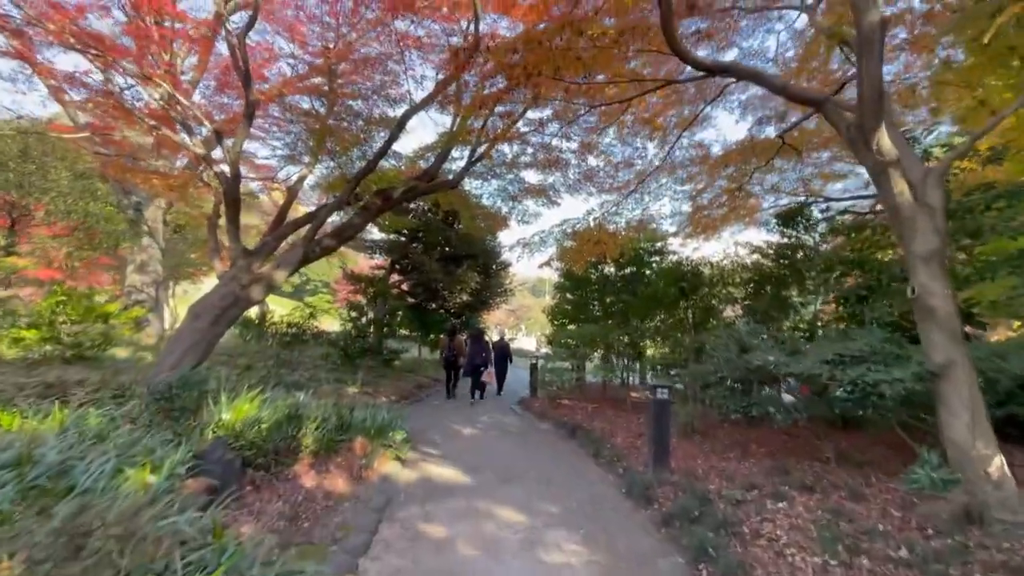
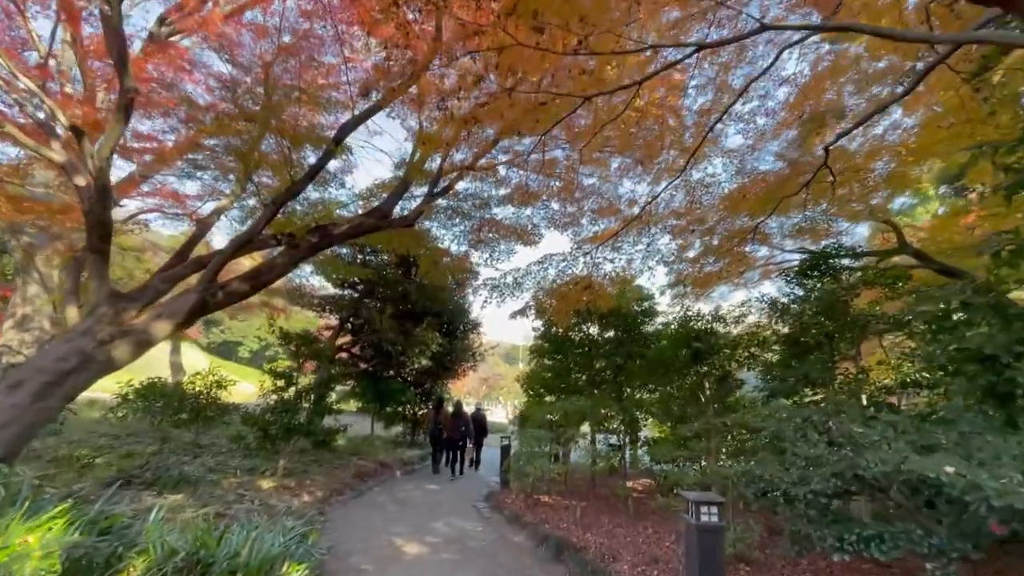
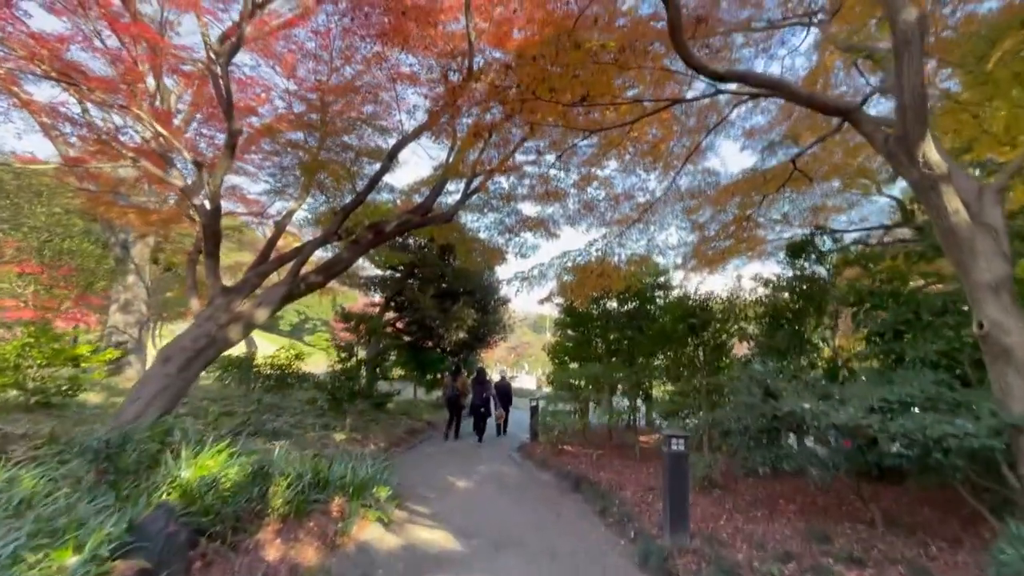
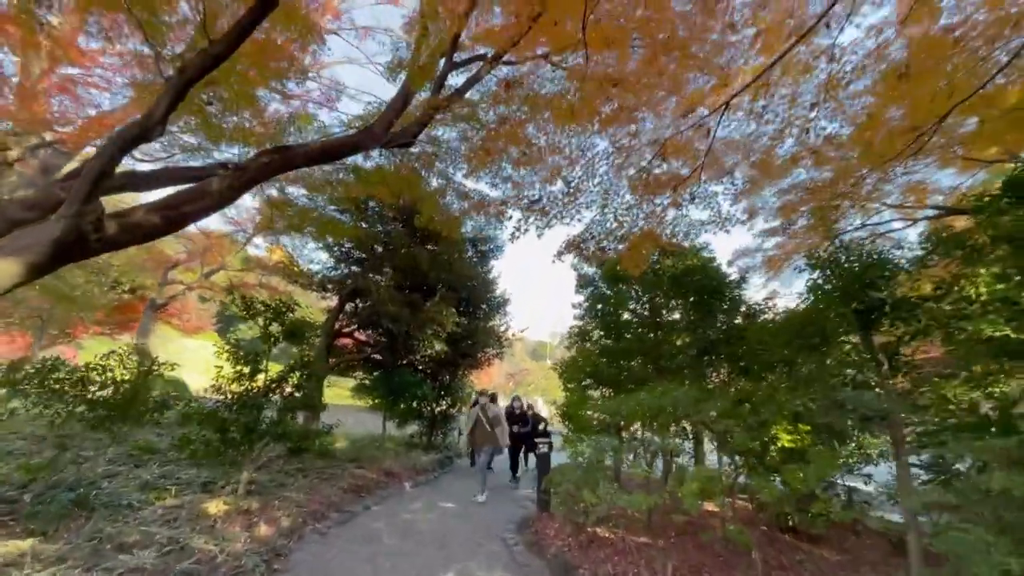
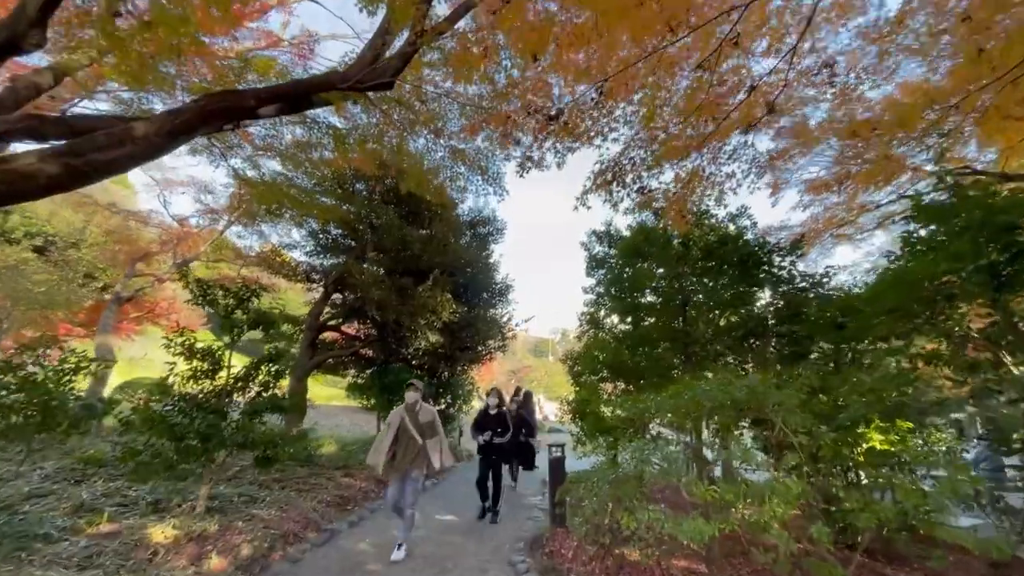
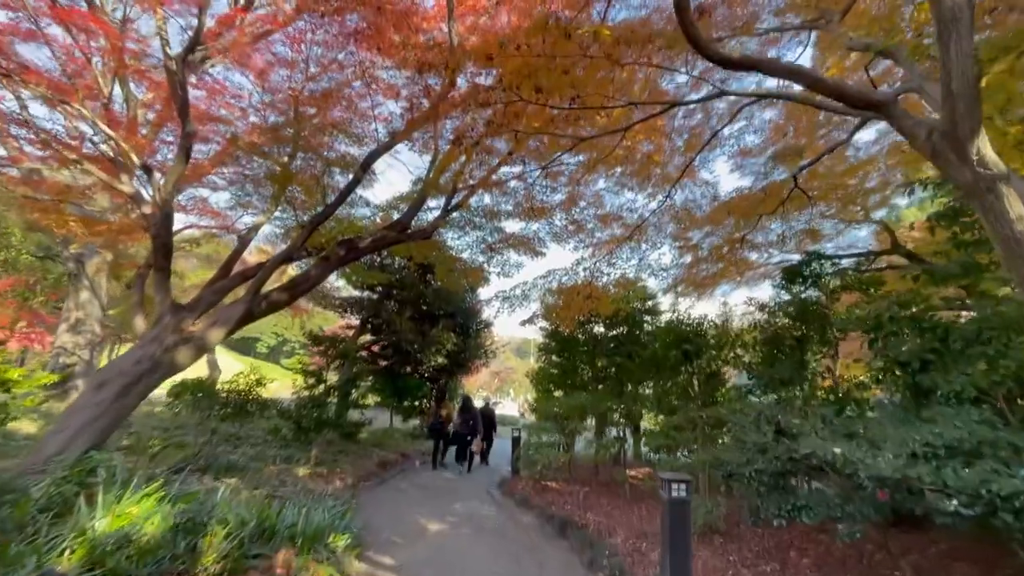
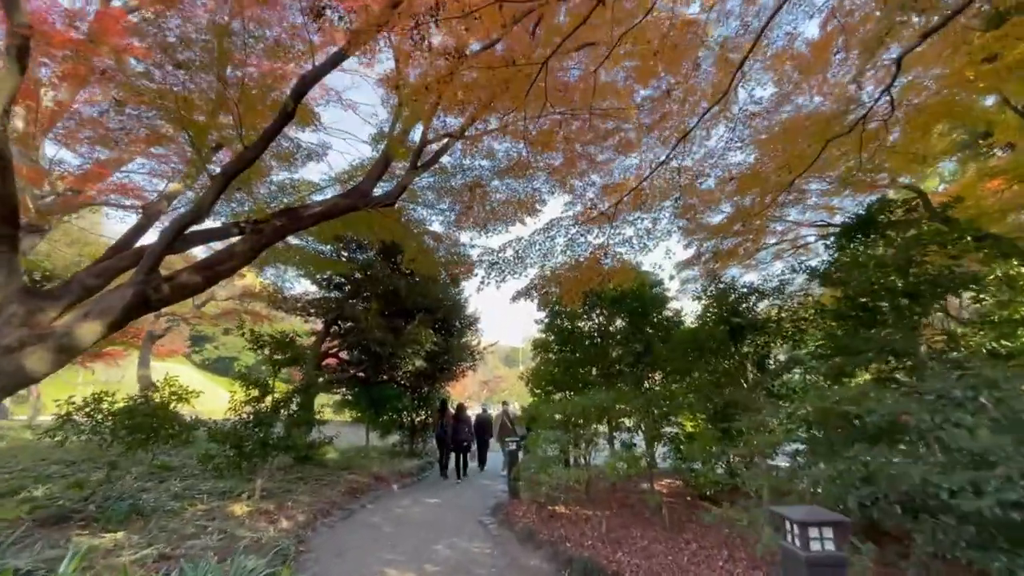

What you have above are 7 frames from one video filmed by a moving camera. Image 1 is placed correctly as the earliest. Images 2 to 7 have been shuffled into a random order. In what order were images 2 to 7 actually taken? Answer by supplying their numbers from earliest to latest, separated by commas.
3, 6, 2, 7, 4, 5
